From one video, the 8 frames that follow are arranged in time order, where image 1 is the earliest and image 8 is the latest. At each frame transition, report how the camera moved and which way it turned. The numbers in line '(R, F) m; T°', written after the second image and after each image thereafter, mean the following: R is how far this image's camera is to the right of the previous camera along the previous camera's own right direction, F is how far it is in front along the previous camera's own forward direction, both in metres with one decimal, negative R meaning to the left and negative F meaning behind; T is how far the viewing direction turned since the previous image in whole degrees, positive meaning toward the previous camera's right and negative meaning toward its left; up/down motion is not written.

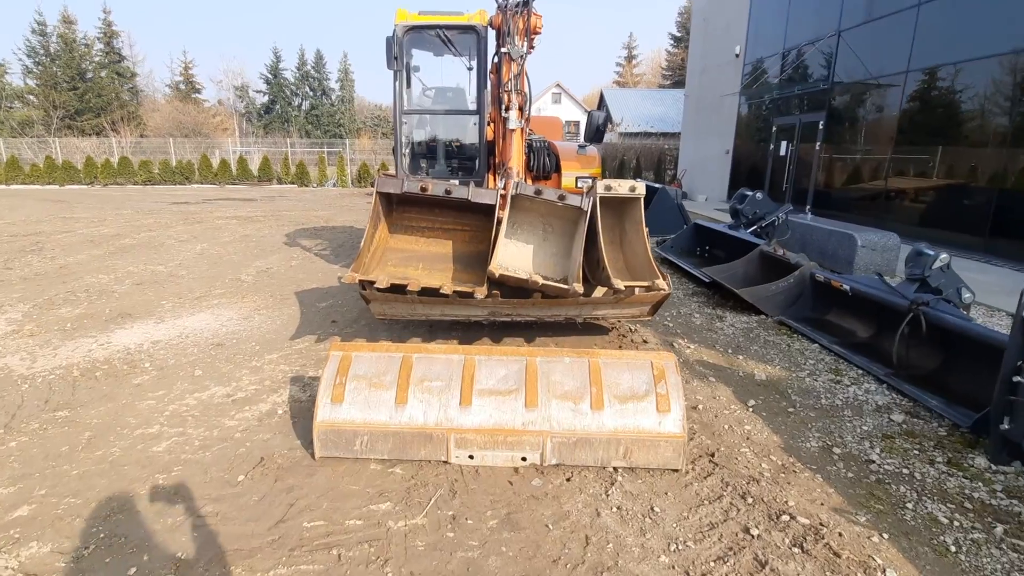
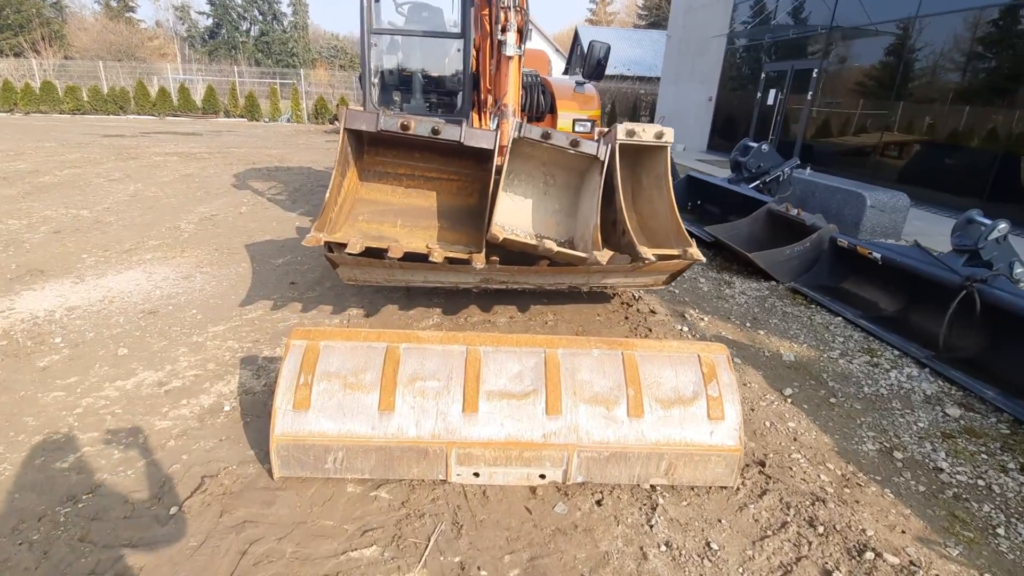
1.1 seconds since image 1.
(-0.2, +0.7) m; +4°
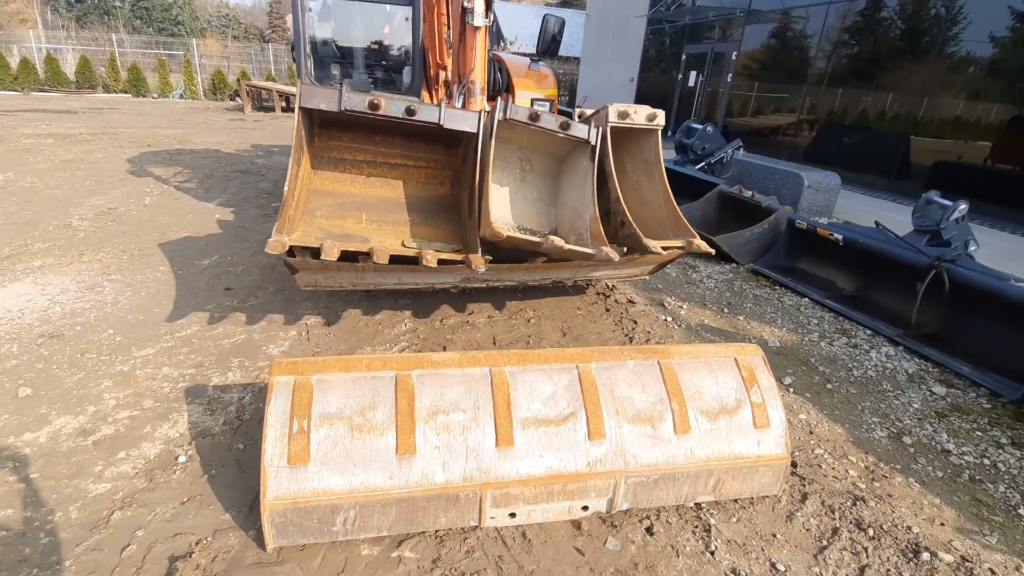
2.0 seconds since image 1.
(-0.4, +0.3) m; +9°
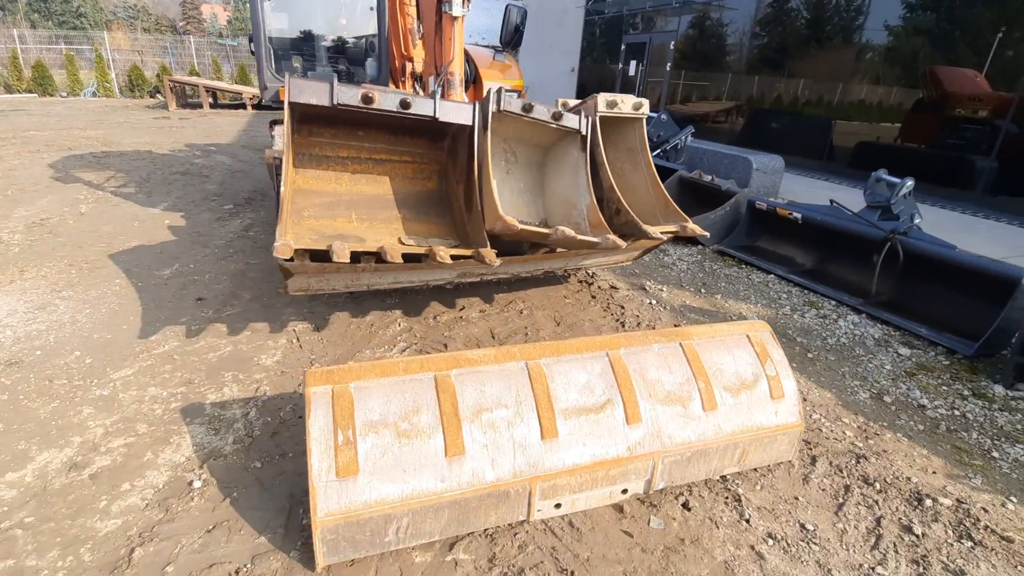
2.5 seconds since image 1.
(-0.3, 0.0) m; +6°
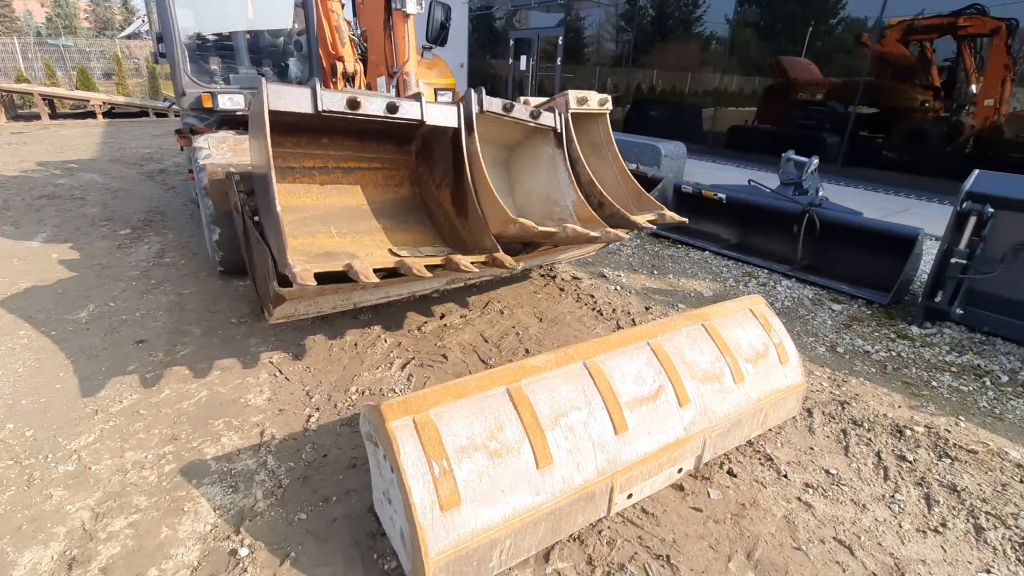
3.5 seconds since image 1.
(-0.6, +0.1) m; +12°
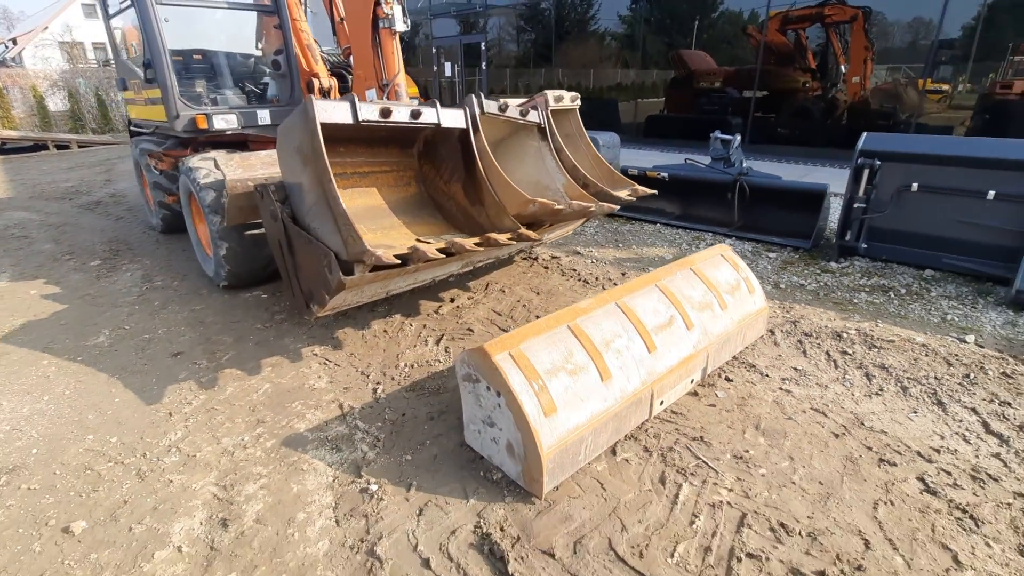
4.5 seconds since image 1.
(-0.6, -0.4) m; +8°
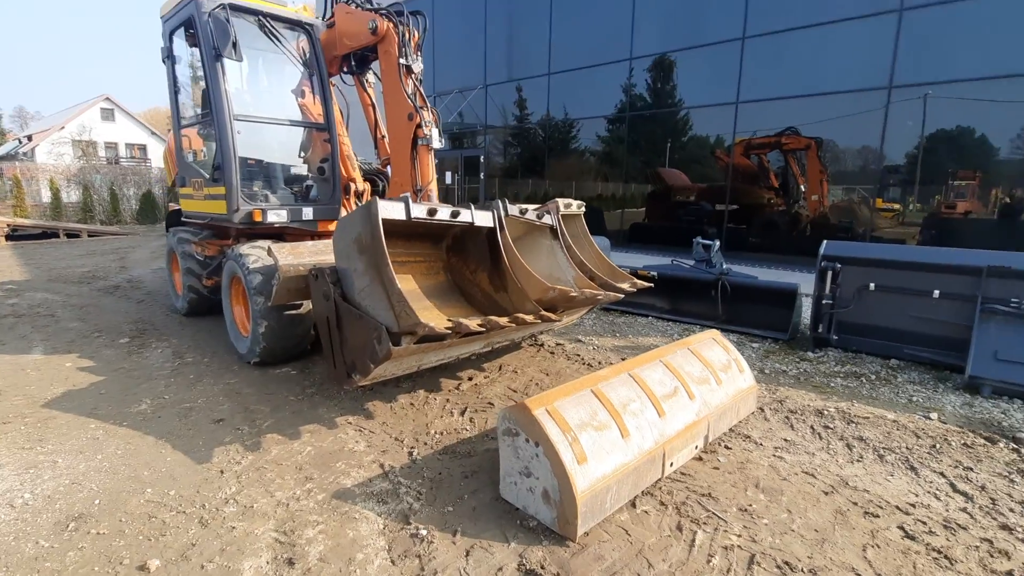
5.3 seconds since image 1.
(-0.3, -0.4) m; +2°
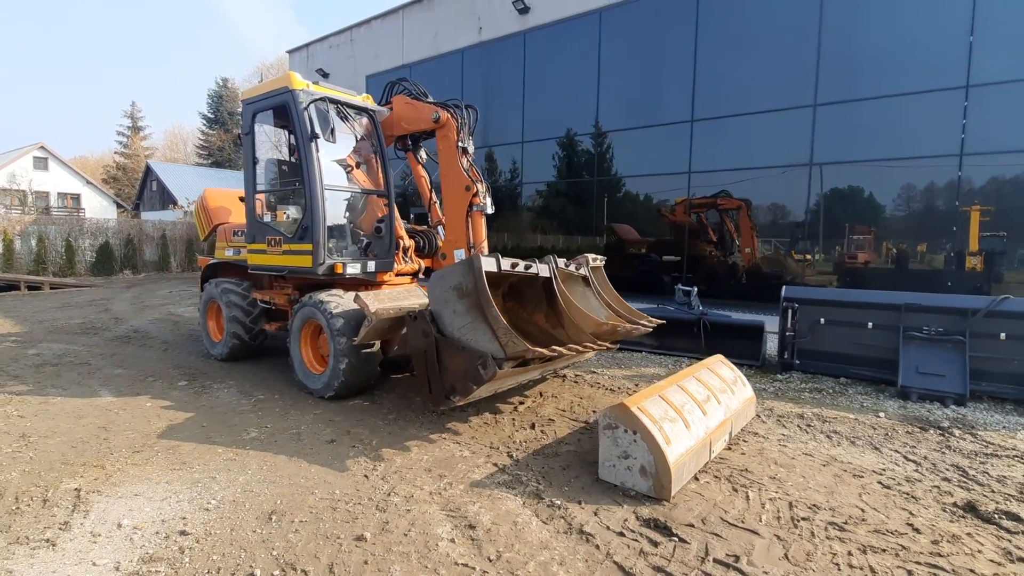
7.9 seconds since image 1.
(-1.1, -0.9) m; +7°
